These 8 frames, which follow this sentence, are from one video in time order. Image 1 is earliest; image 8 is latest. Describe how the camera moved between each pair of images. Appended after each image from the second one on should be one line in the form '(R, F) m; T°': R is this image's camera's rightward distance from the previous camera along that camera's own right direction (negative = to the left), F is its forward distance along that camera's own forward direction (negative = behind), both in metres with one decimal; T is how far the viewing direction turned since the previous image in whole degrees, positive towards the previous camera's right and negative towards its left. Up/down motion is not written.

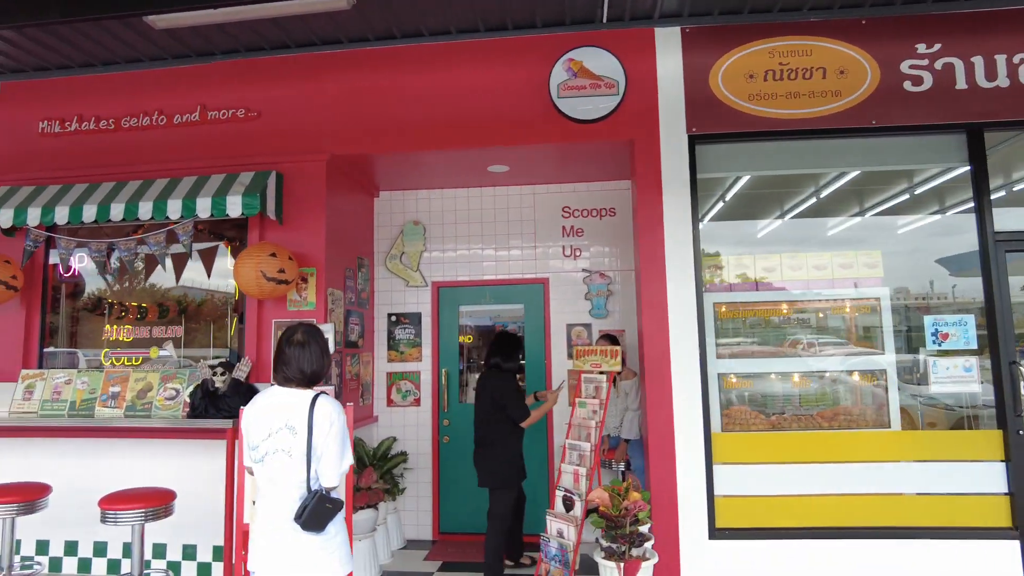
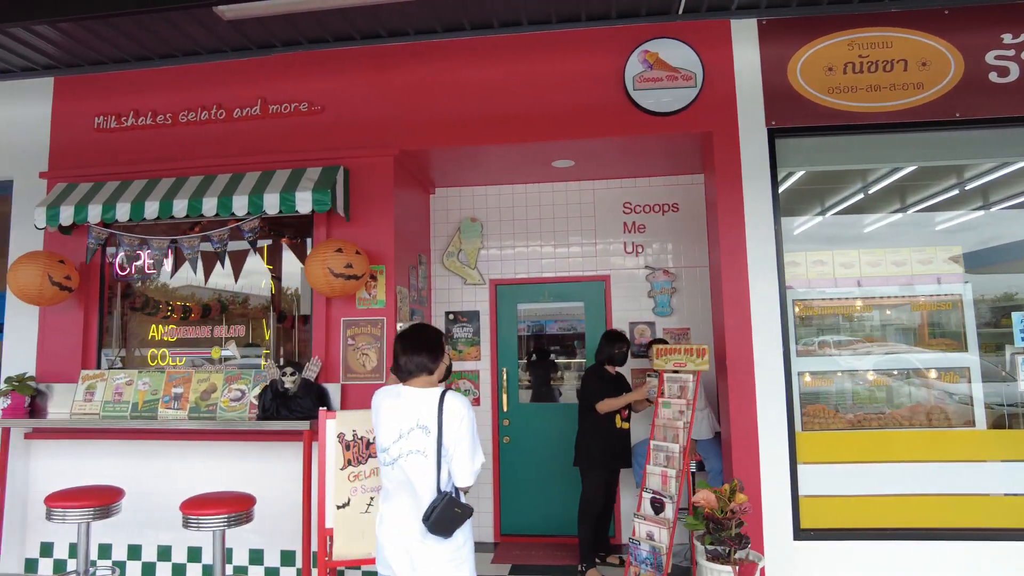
(-0.4, +0.1) m; 0°
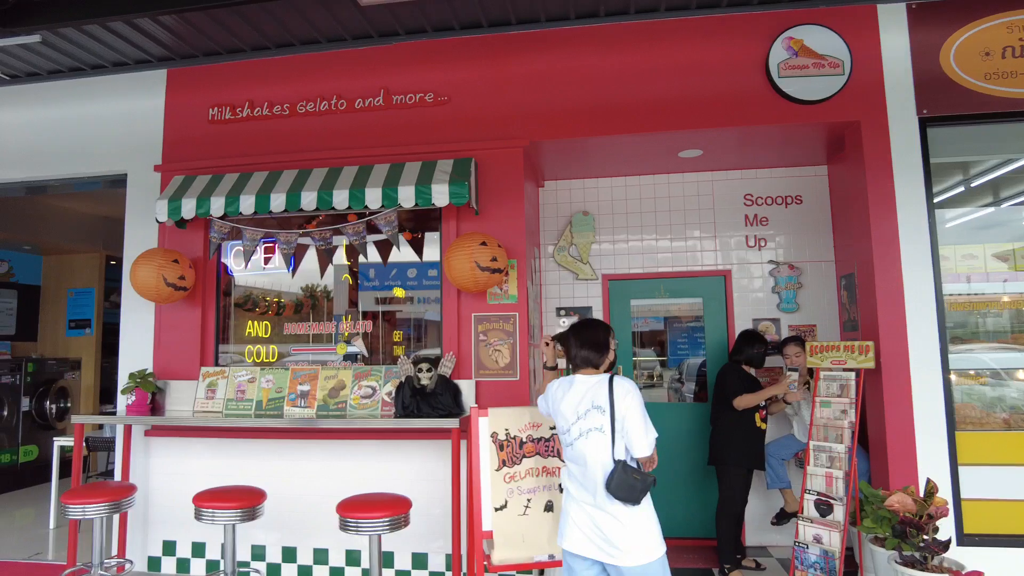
(-0.6, +0.1) m; -1°
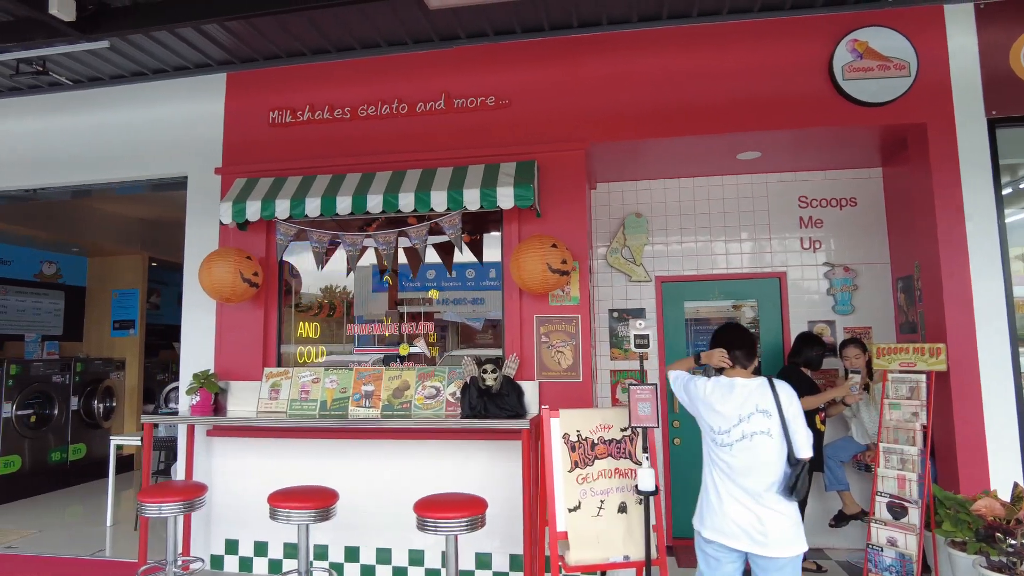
(-0.3, 0.0) m; -1°
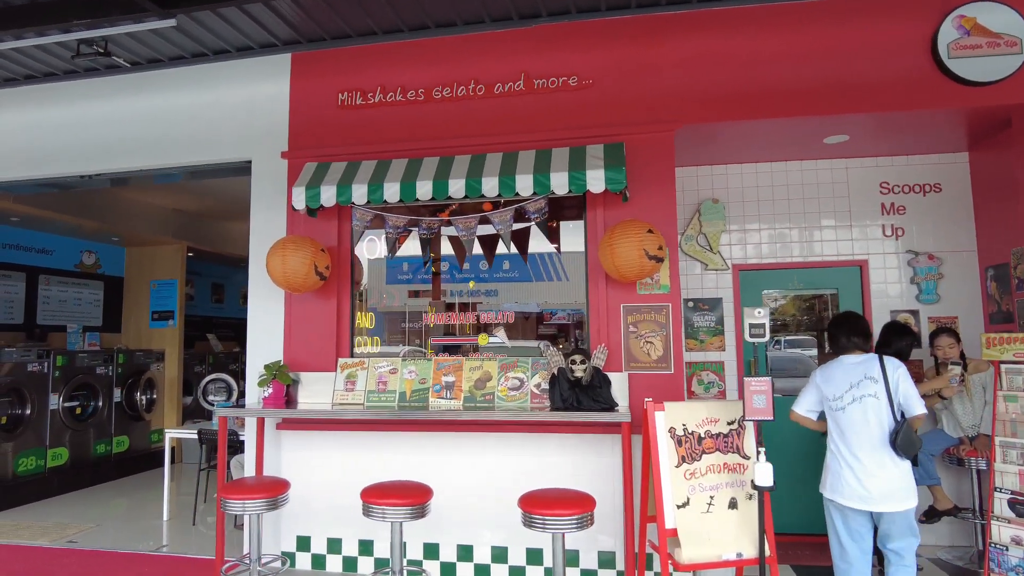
(-0.4, +0.1) m; 0°
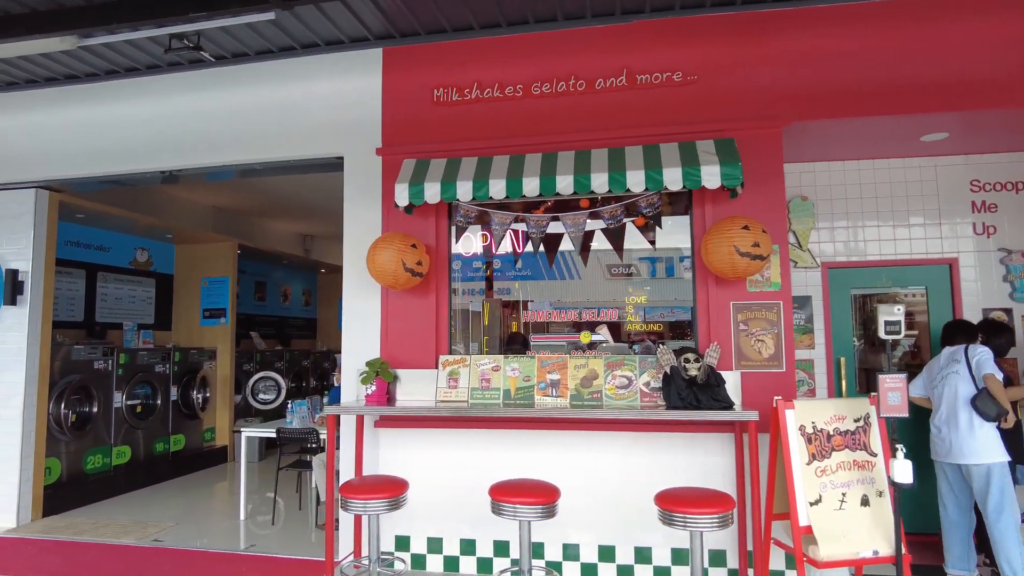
(-0.6, 0.0) m; 0°
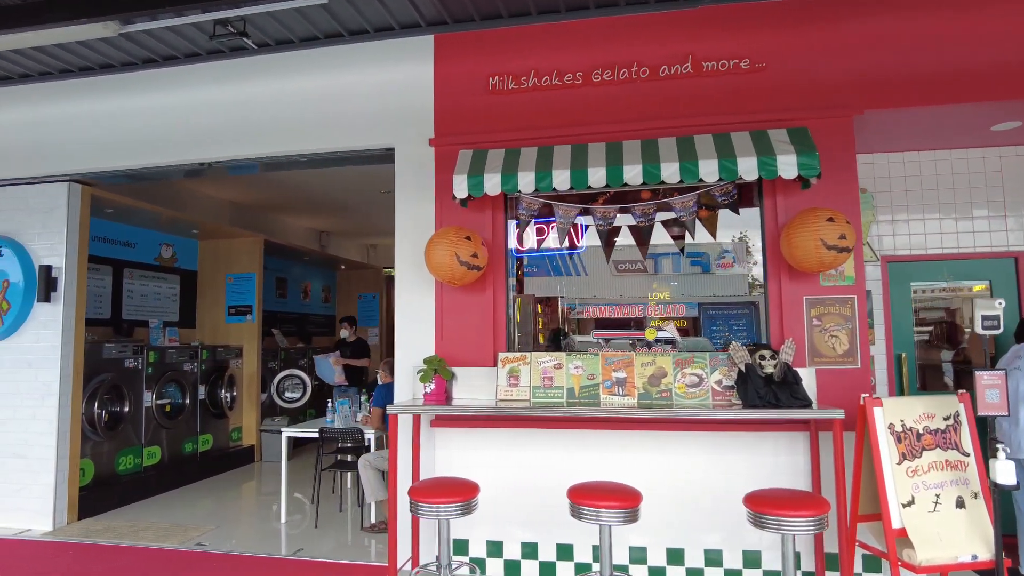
(-0.3, +0.1) m; 0°
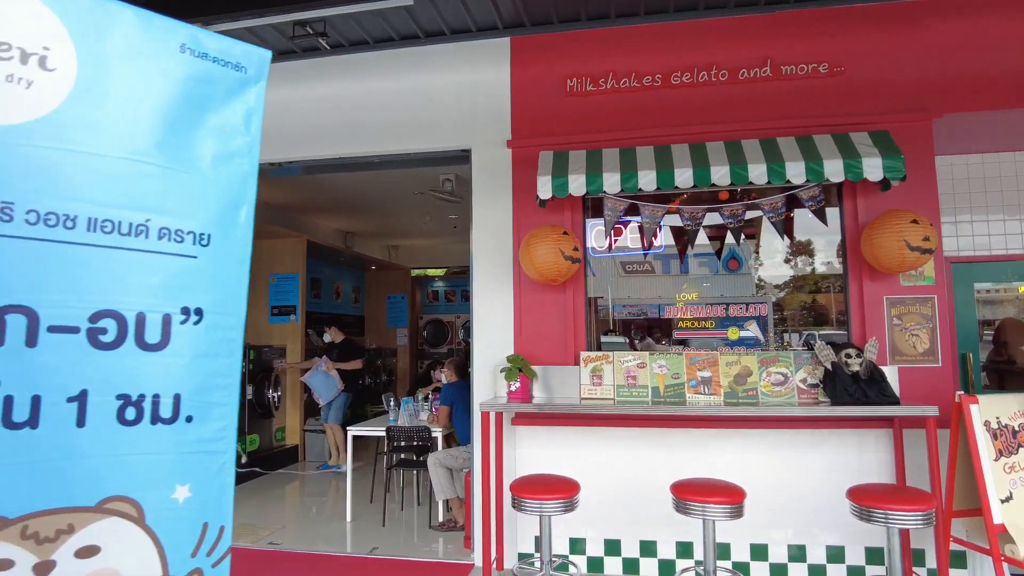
(-0.5, 0.0) m; +1°
